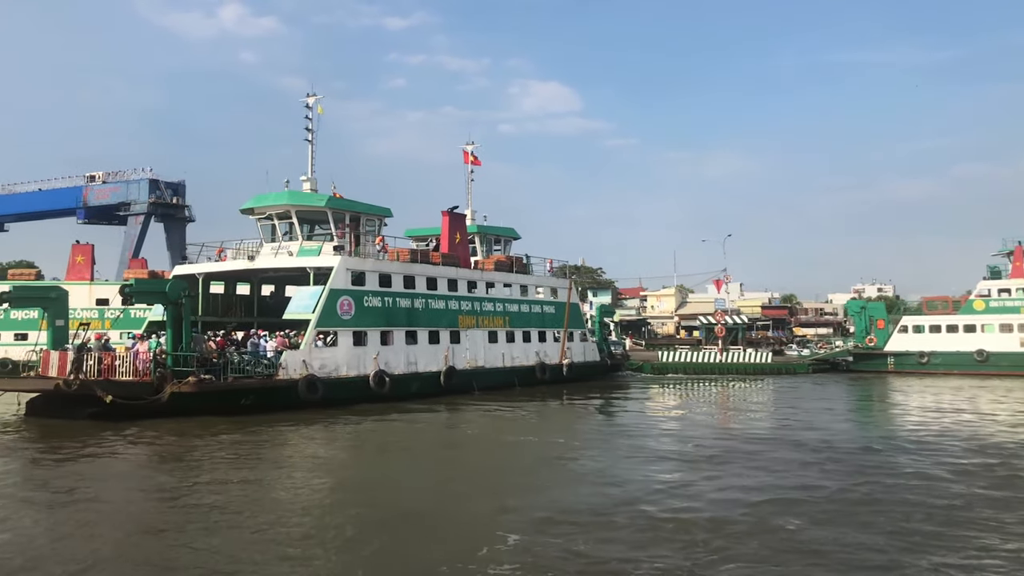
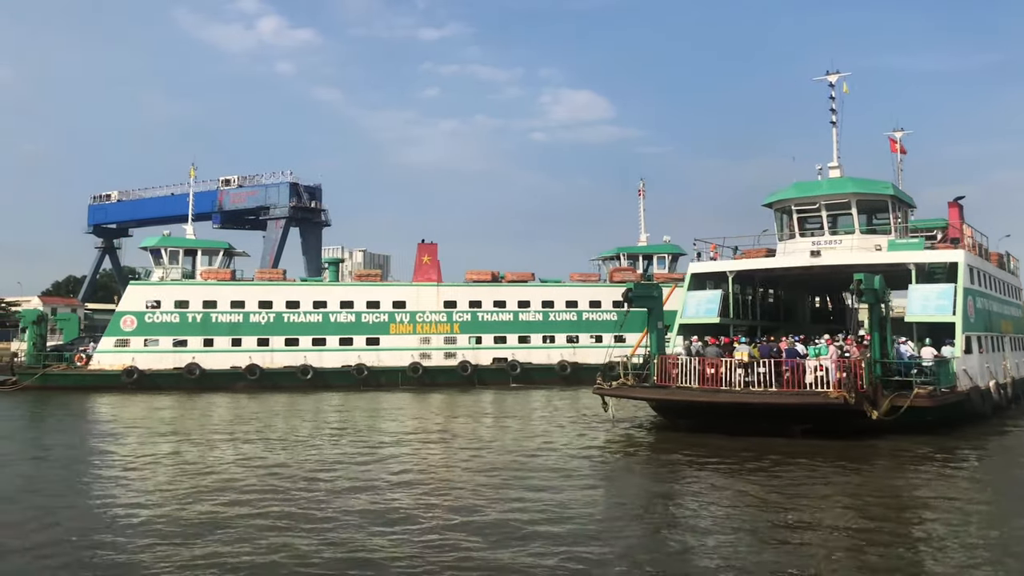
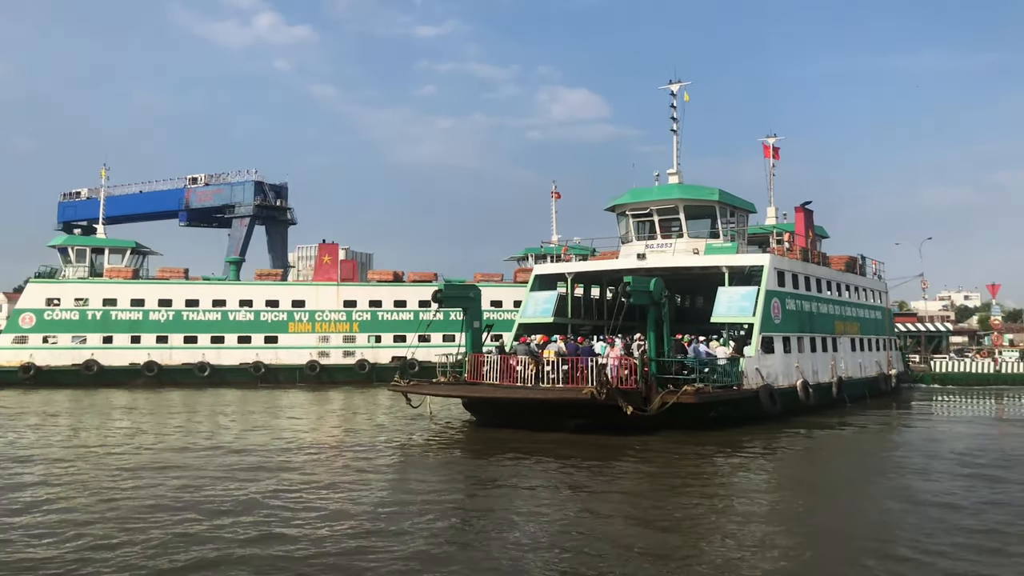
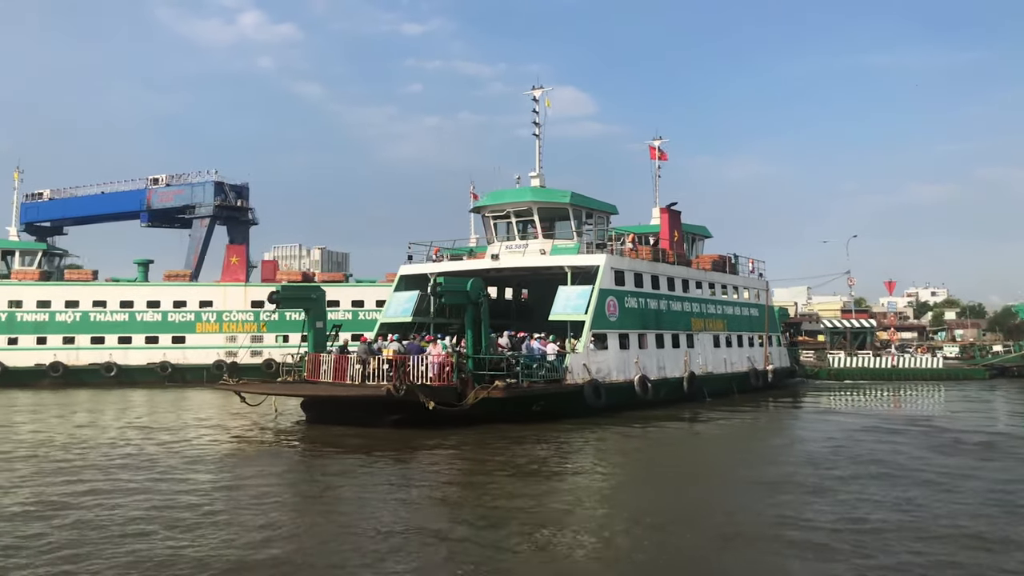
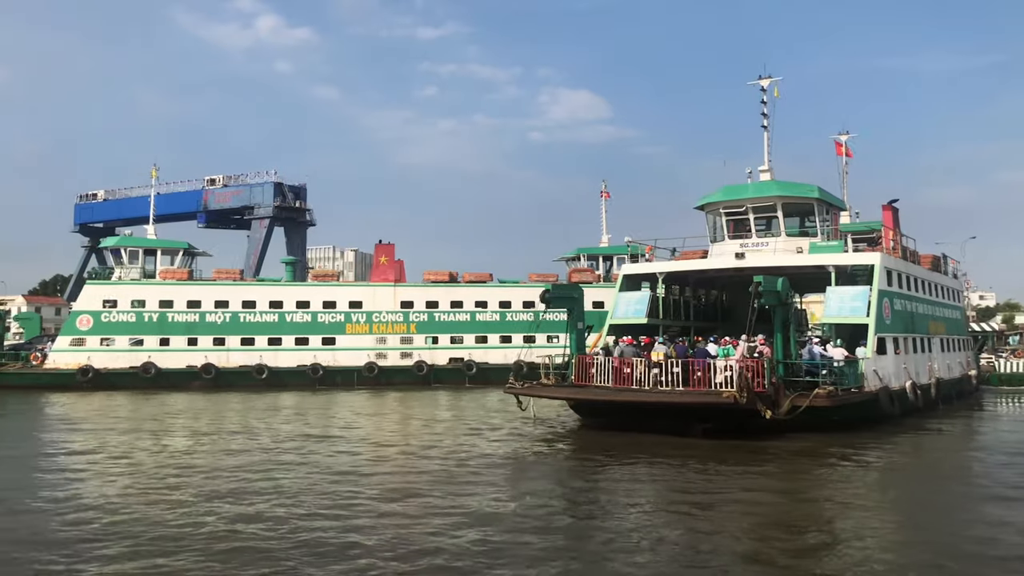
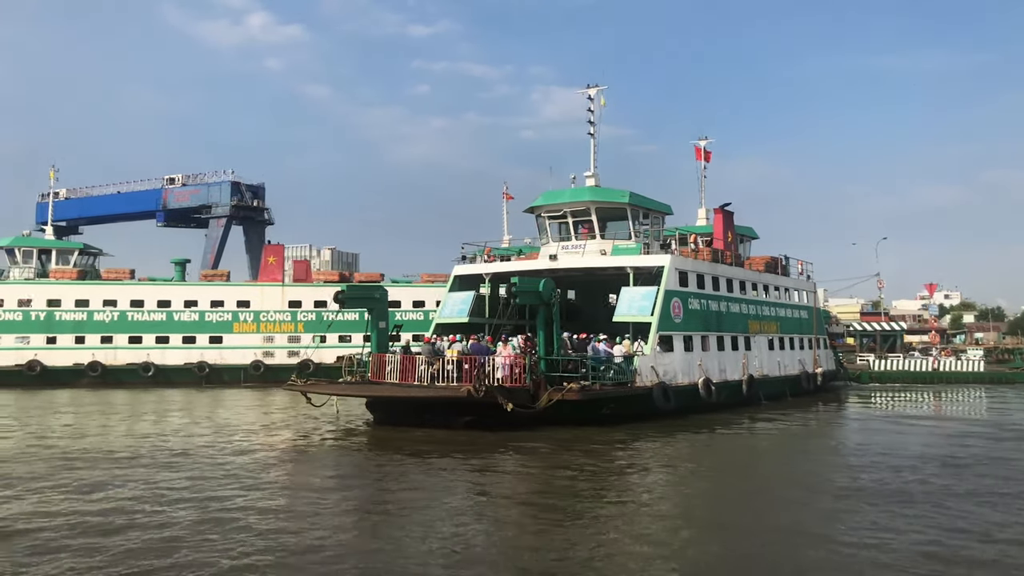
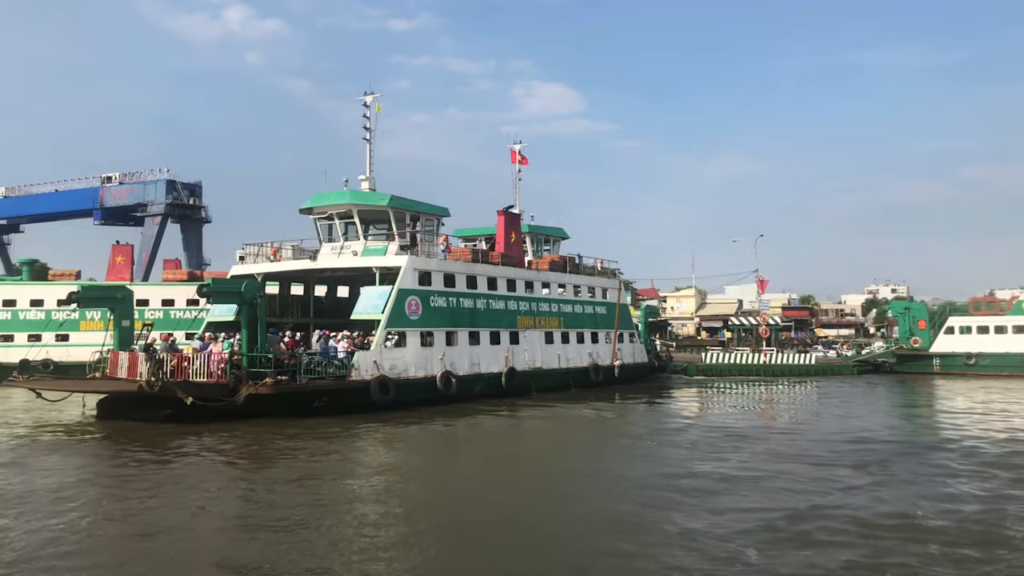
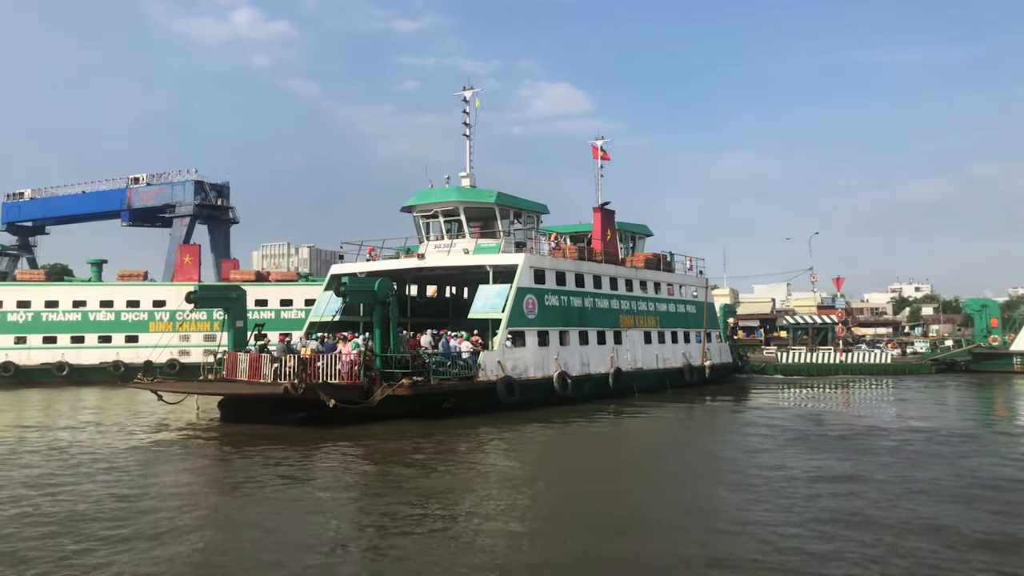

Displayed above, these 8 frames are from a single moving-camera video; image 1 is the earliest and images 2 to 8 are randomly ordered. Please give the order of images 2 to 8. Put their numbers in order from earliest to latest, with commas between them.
7, 8, 4, 6, 3, 5, 2
